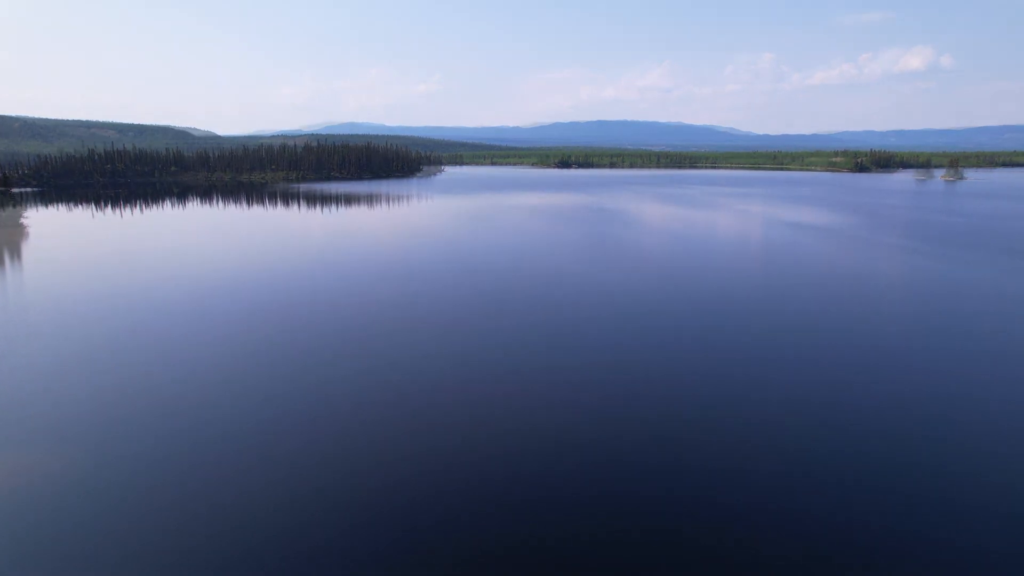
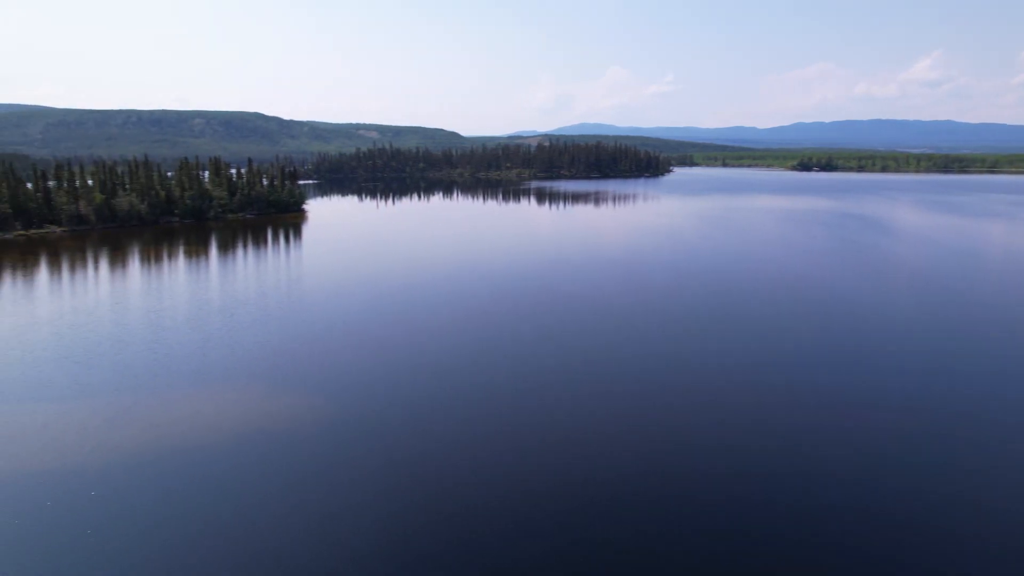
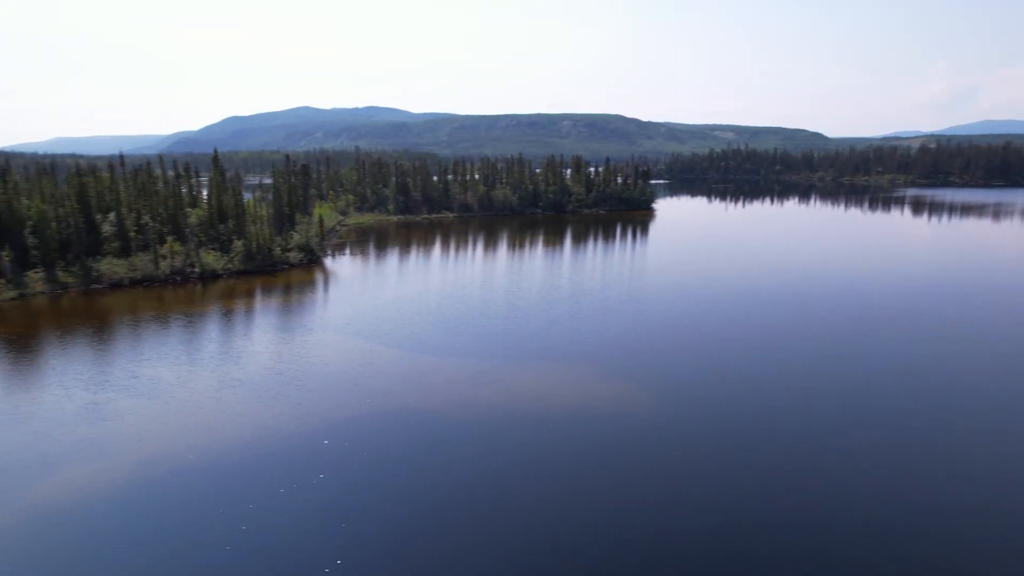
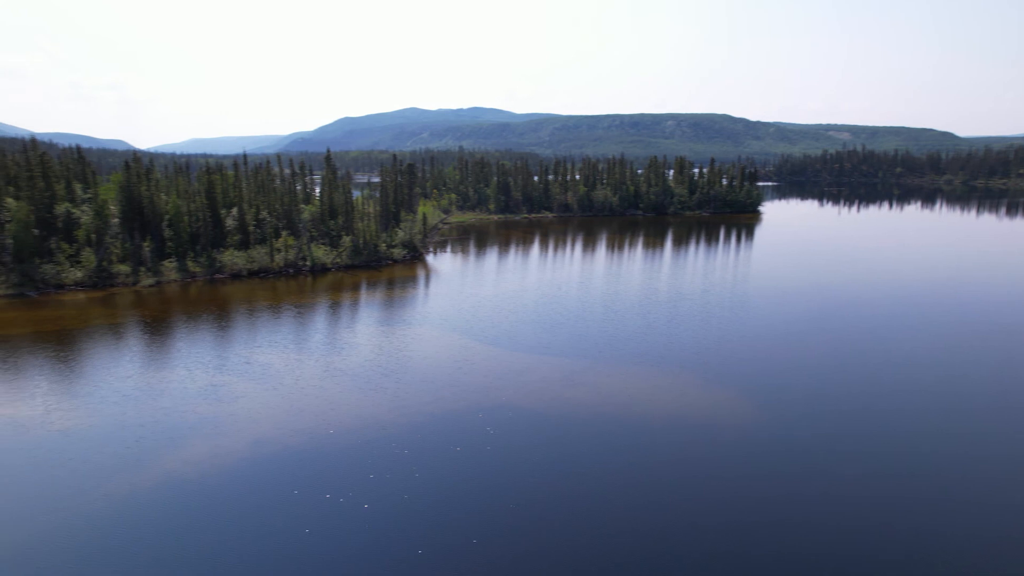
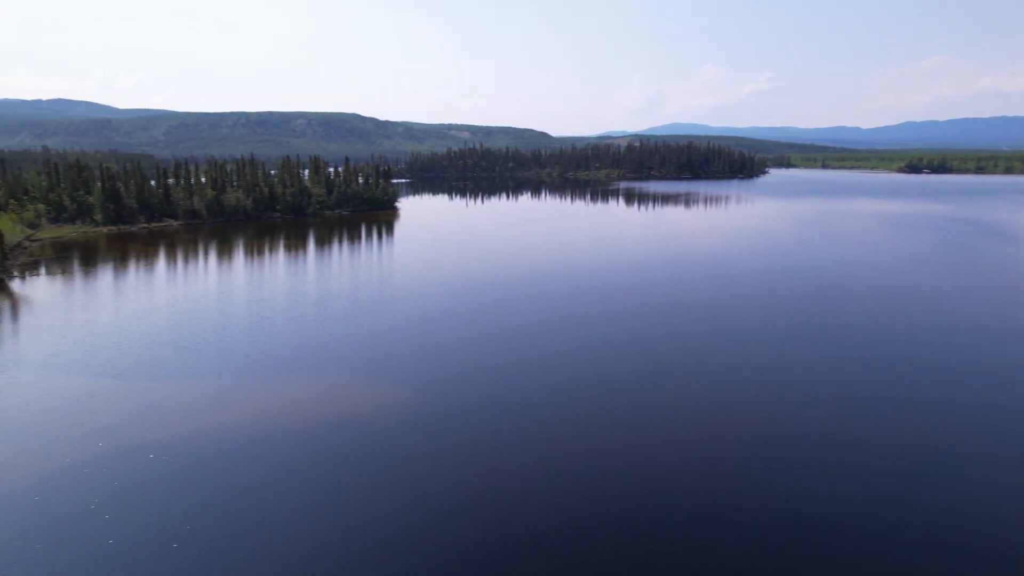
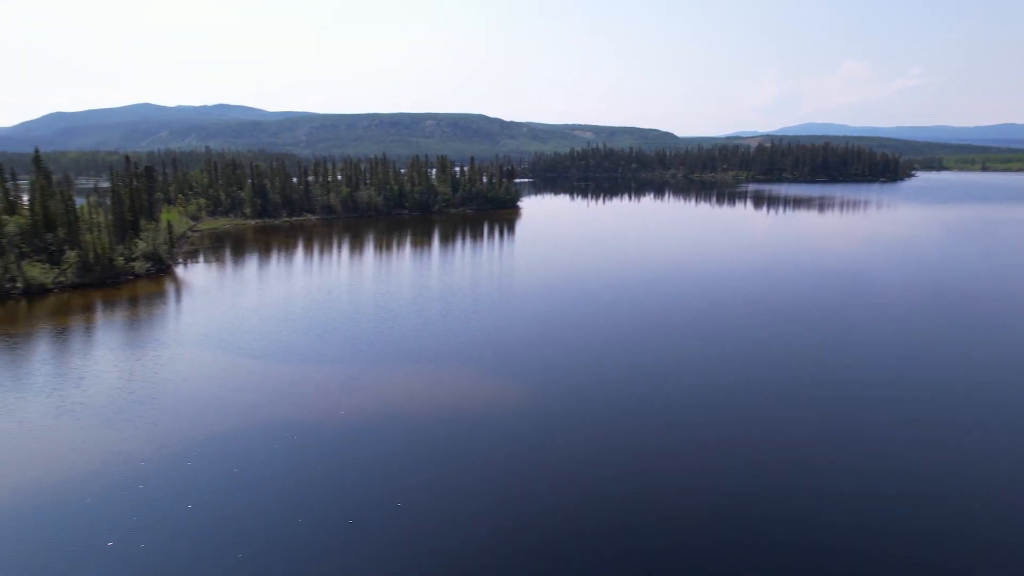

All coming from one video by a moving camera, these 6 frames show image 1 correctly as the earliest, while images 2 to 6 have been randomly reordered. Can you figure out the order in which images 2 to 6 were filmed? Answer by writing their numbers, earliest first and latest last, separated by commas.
2, 5, 6, 3, 4
